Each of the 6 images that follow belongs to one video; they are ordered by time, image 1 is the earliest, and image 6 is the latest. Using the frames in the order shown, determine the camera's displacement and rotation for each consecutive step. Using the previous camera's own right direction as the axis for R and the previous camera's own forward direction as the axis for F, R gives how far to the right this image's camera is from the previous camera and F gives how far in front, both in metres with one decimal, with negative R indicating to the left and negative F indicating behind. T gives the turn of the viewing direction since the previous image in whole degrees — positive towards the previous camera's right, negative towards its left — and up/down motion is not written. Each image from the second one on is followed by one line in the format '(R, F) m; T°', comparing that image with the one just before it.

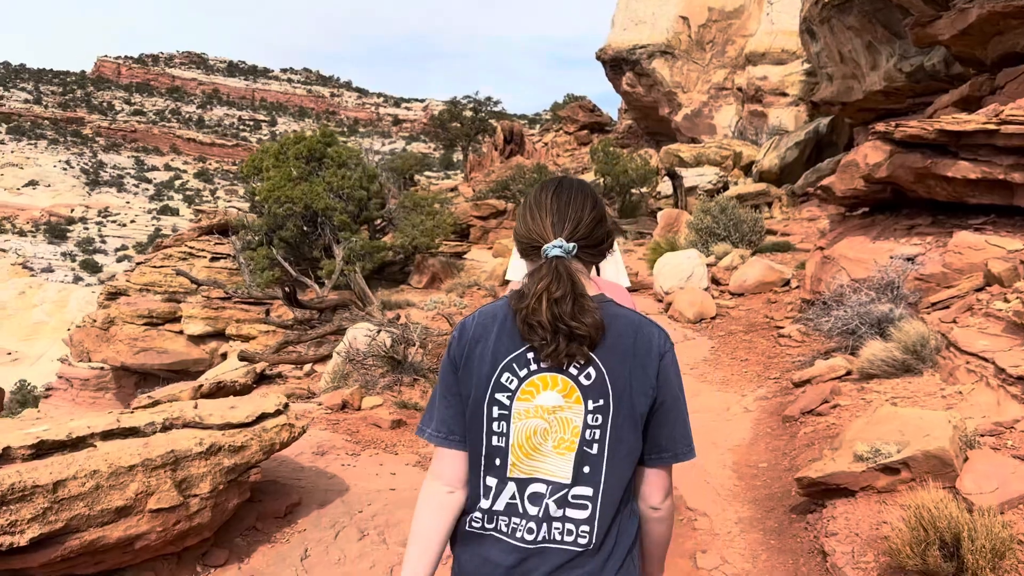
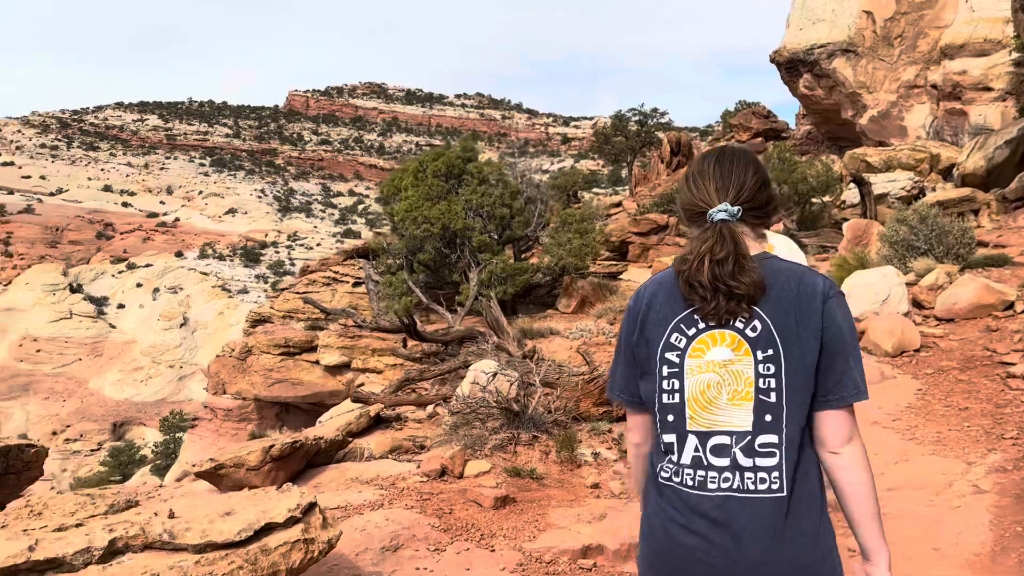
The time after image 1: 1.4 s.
(+0.2, +1.2) m; -11°
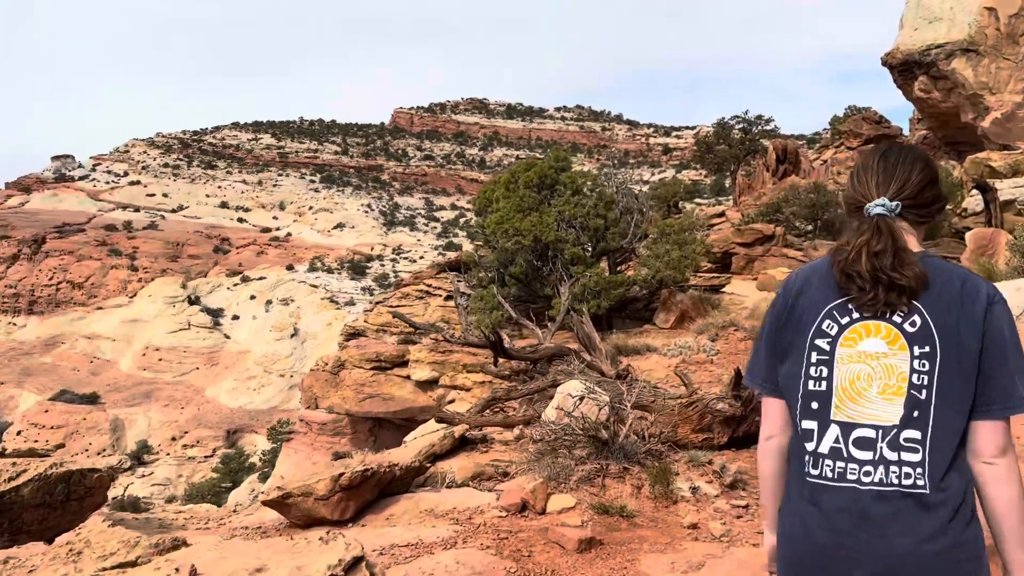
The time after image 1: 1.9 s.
(+0.1, +0.4) m; -6°
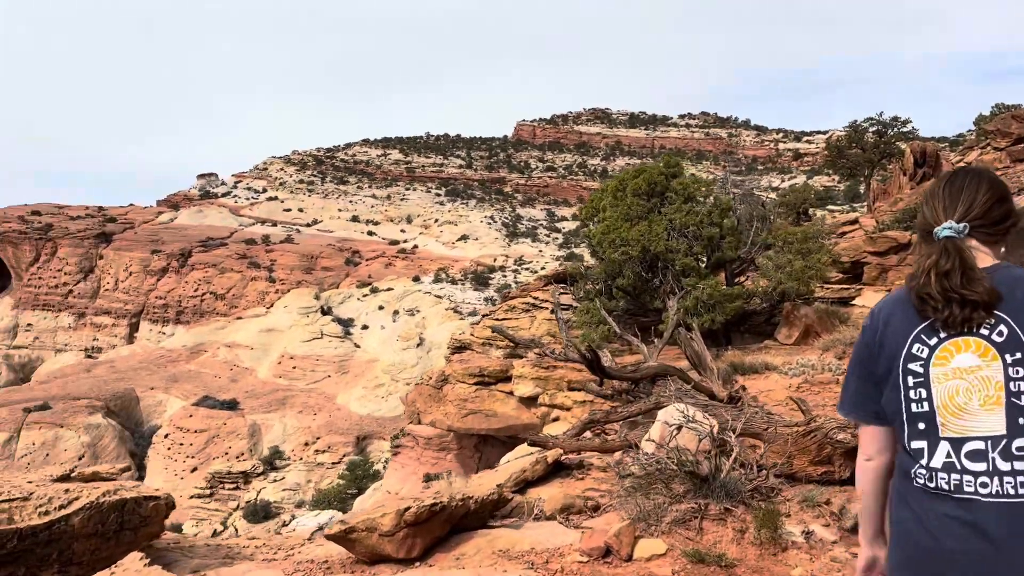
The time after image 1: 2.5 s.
(+0.2, +0.4) m; -8°
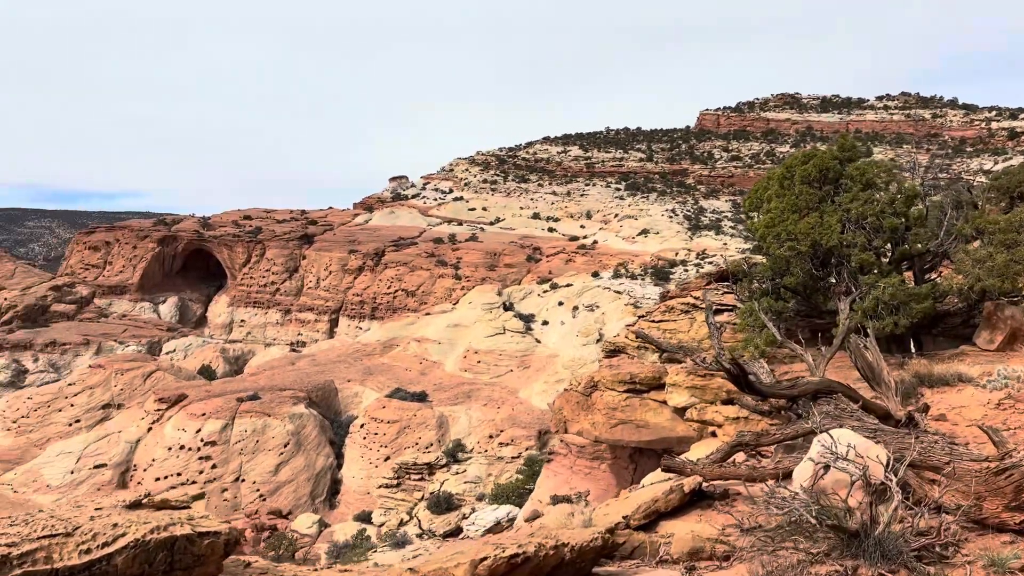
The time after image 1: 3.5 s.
(+0.3, +0.7) m; -12°
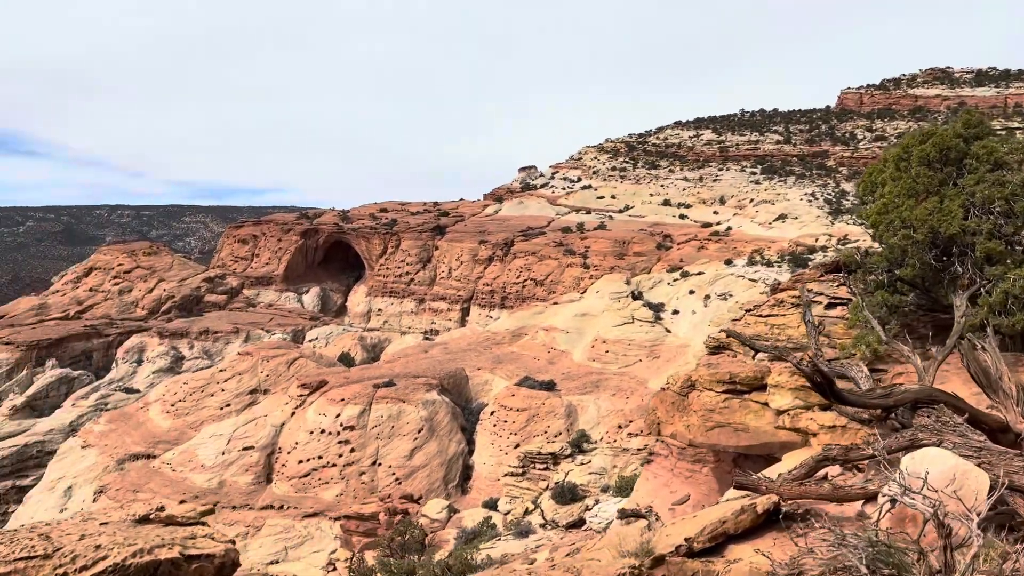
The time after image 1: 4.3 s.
(+0.4, +0.4) m; -8°
